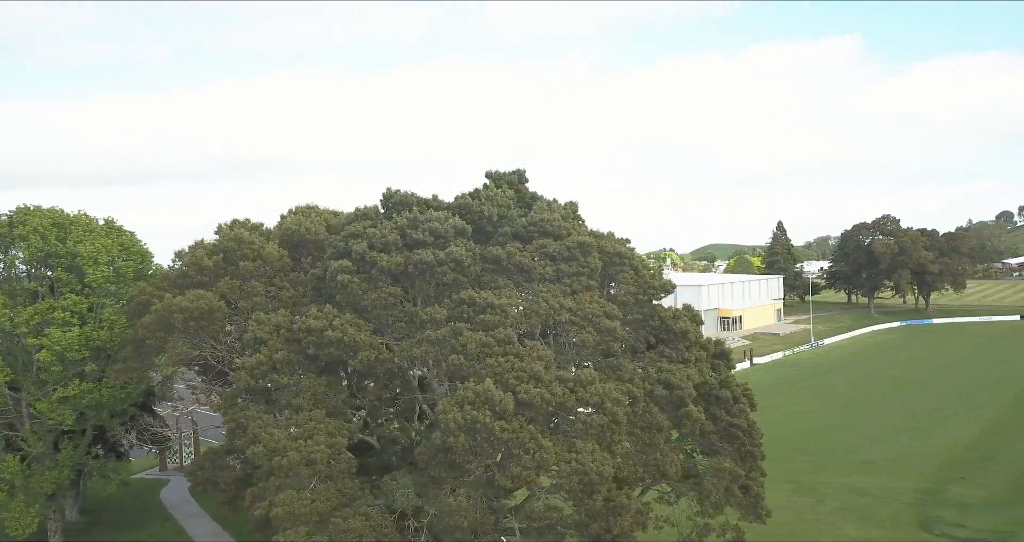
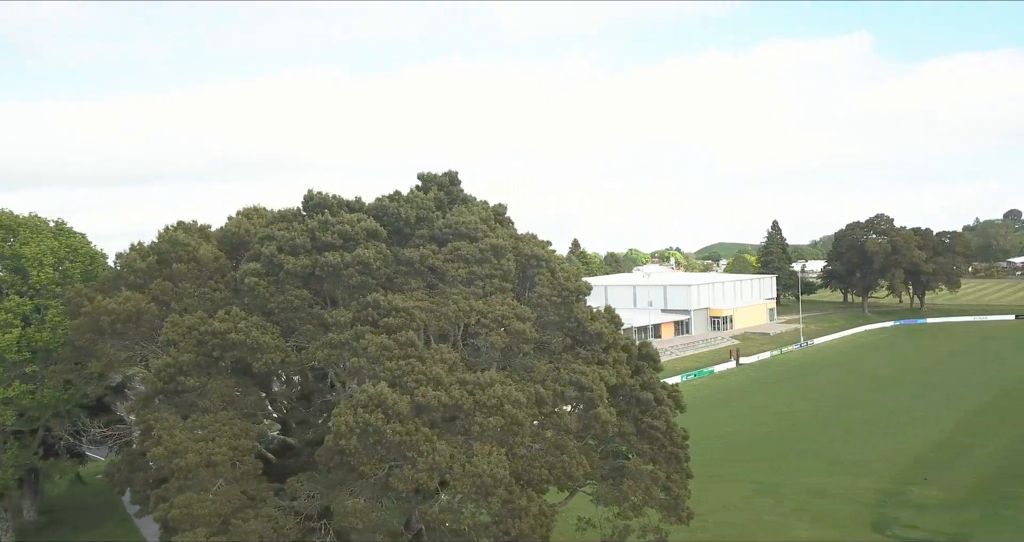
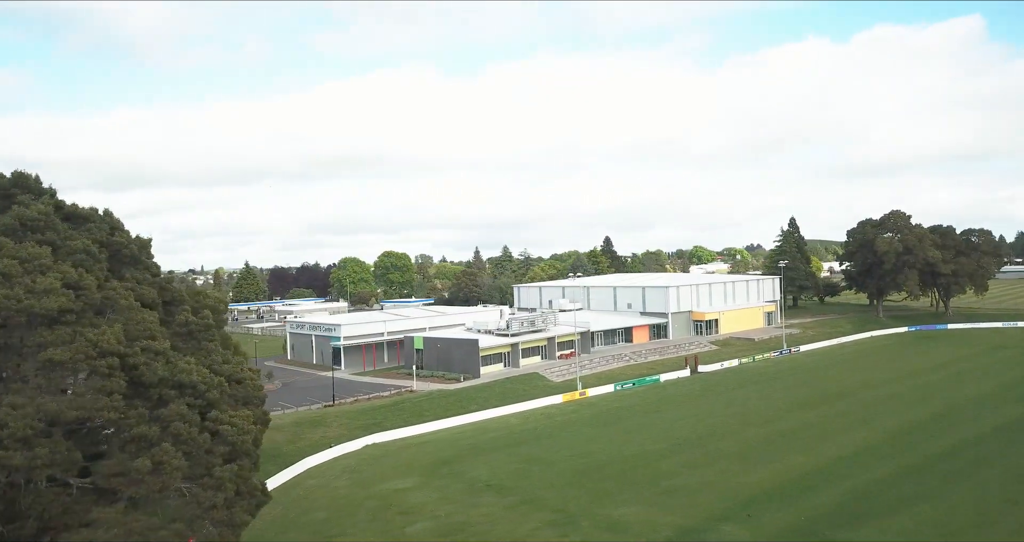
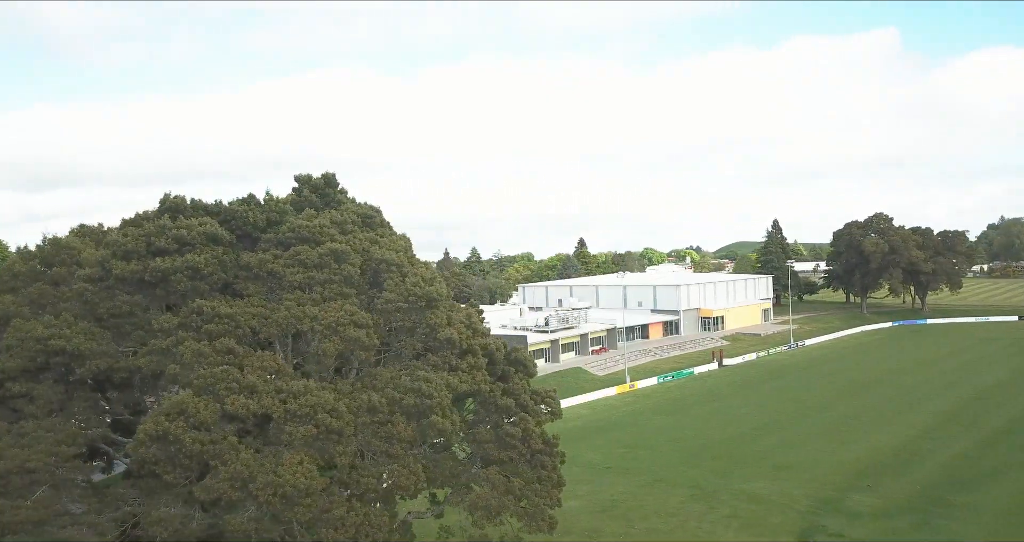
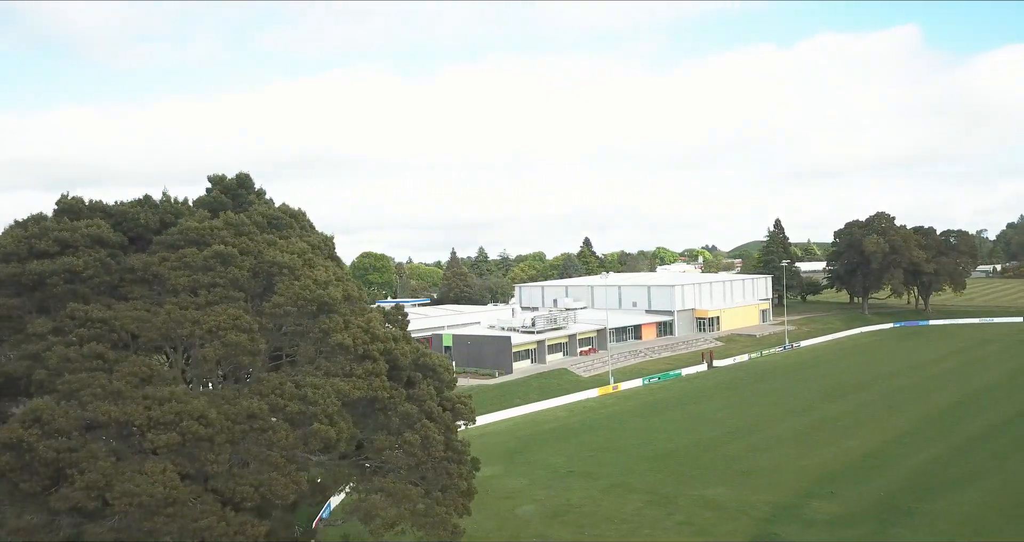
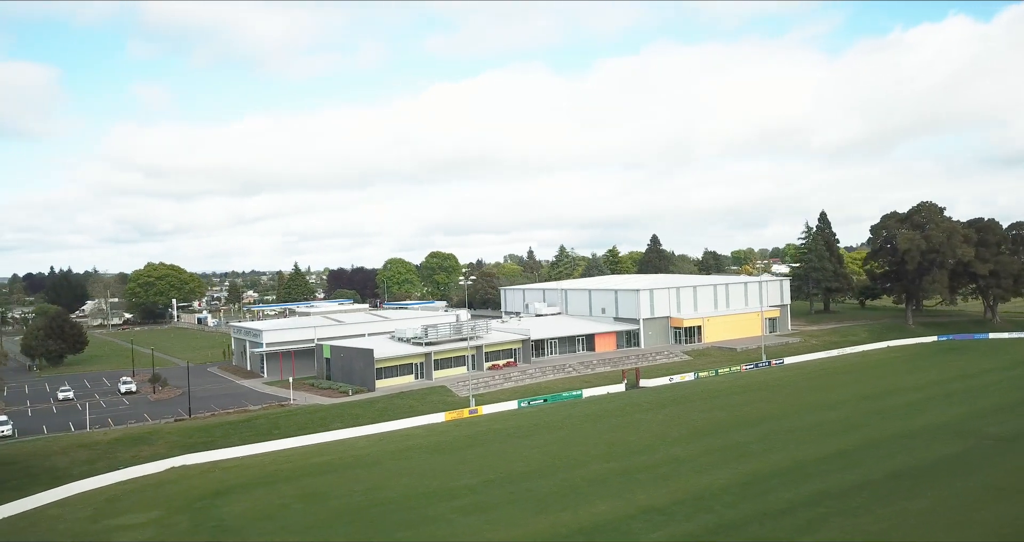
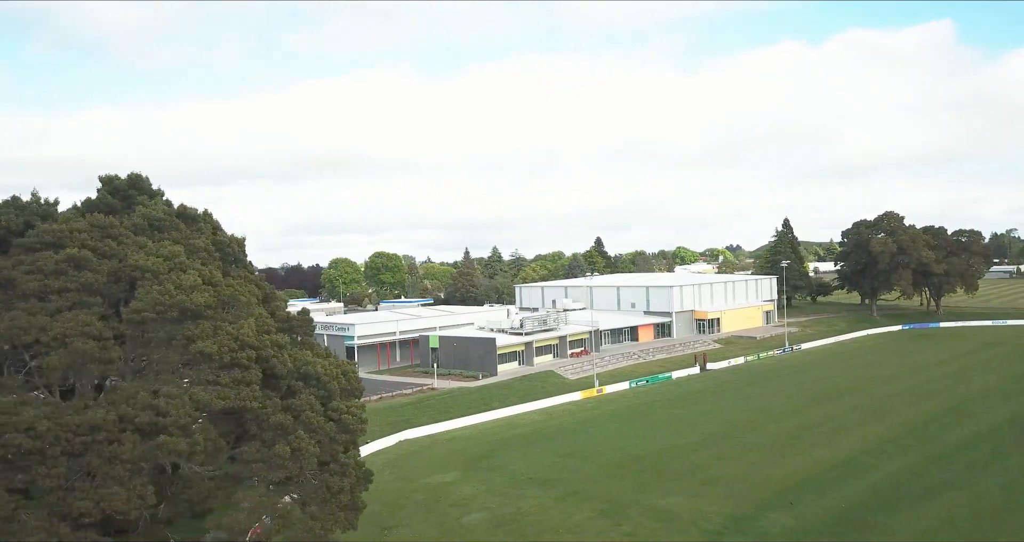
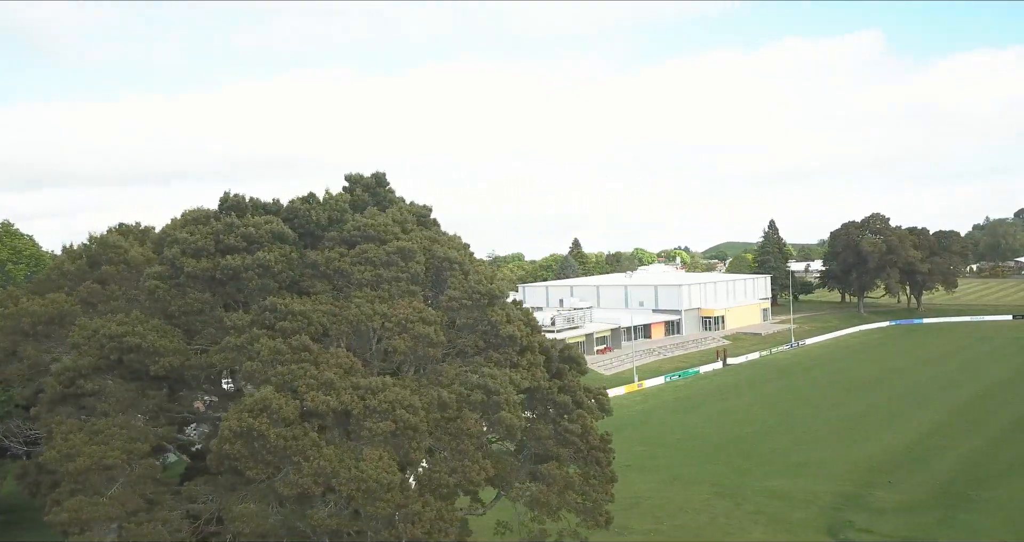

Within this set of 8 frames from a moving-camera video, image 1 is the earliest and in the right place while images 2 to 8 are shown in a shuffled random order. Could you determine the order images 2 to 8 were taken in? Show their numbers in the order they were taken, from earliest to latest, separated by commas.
2, 8, 4, 5, 7, 3, 6
